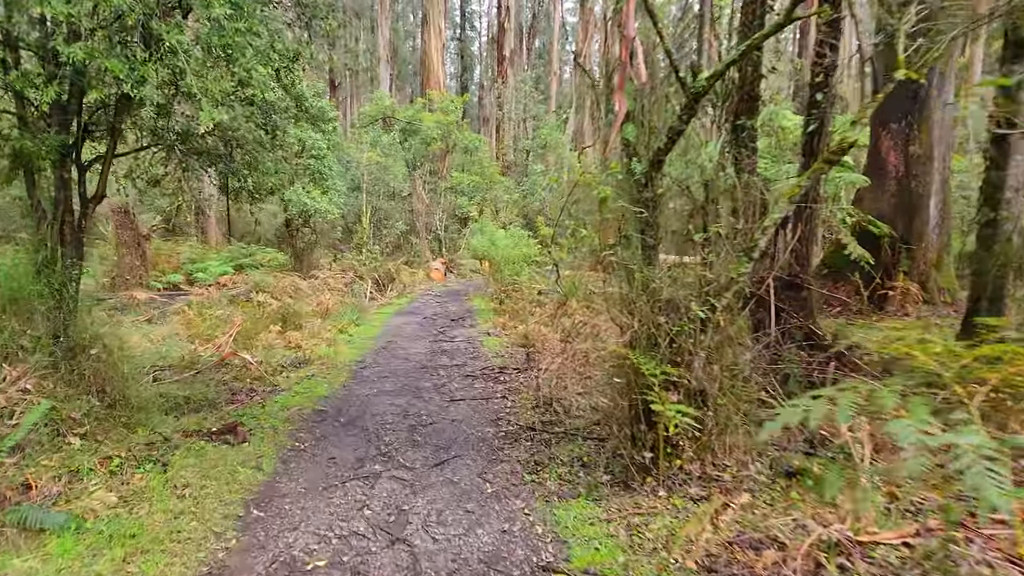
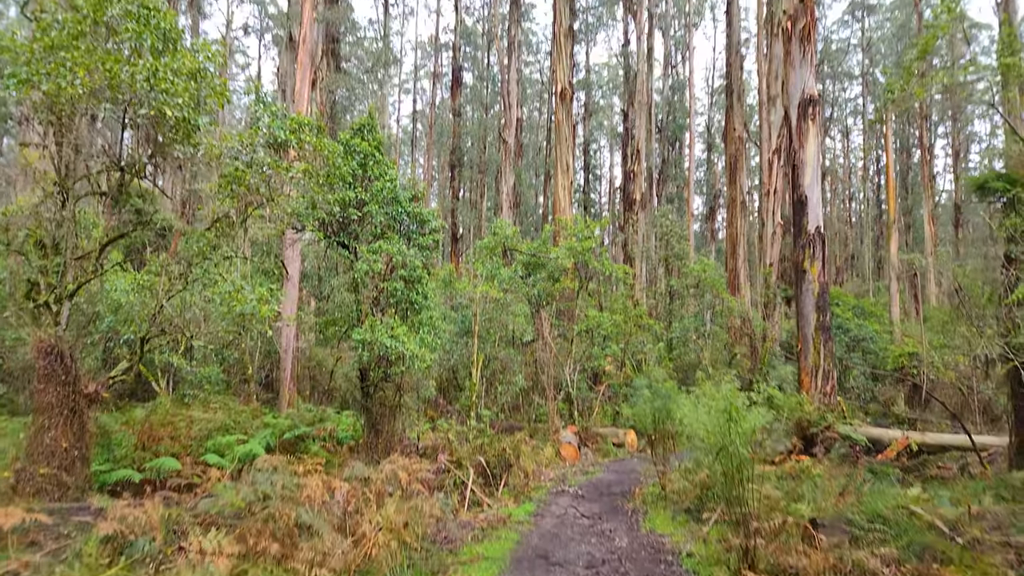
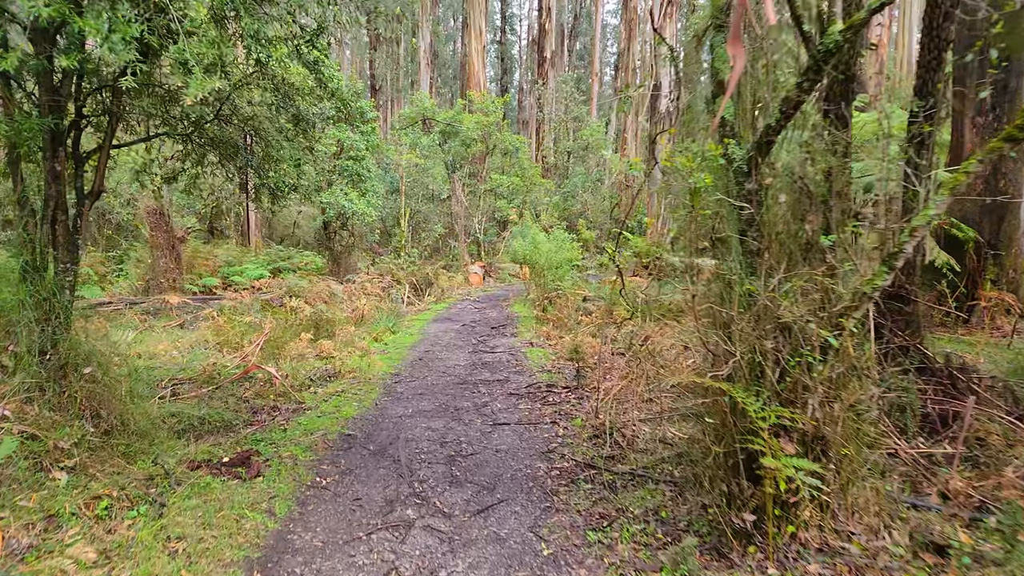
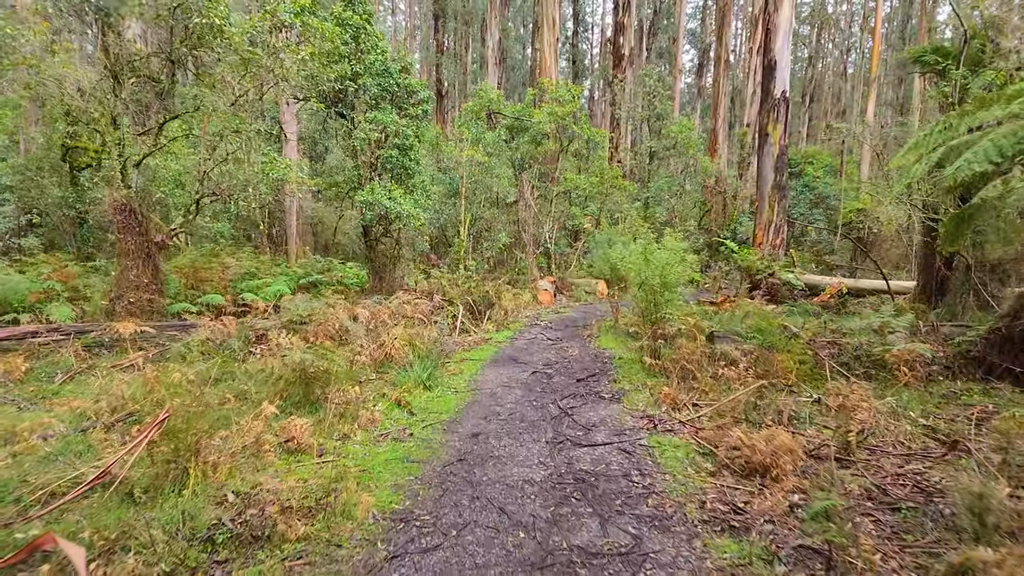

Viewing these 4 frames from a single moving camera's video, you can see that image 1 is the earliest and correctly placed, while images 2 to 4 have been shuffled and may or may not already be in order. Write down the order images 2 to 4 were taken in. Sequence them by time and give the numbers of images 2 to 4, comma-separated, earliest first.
3, 4, 2
